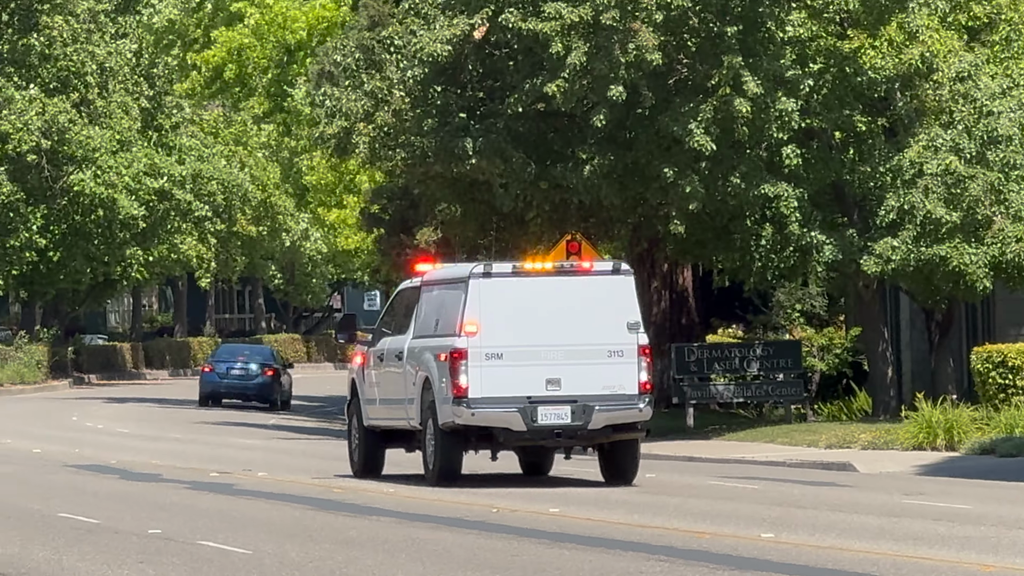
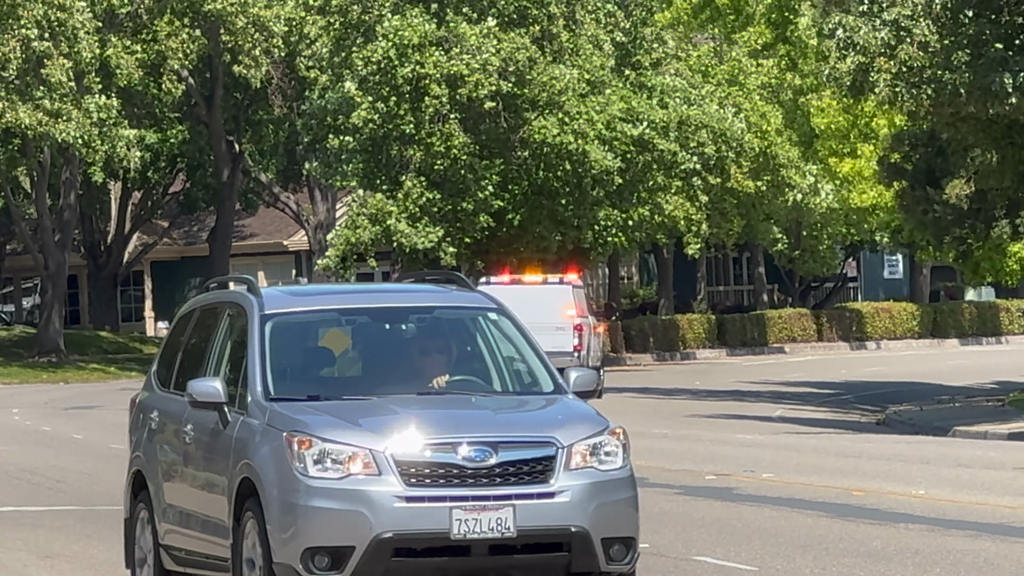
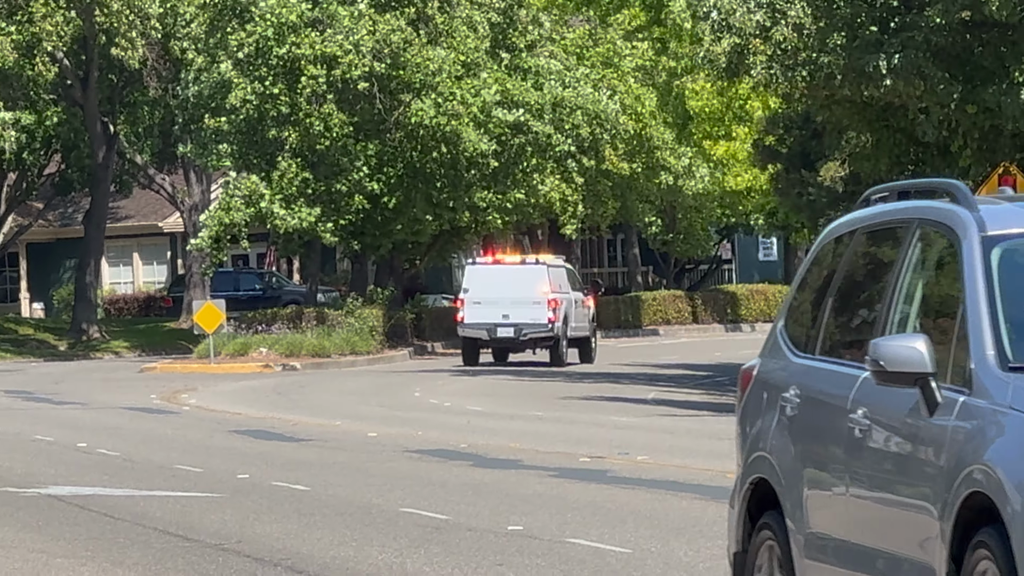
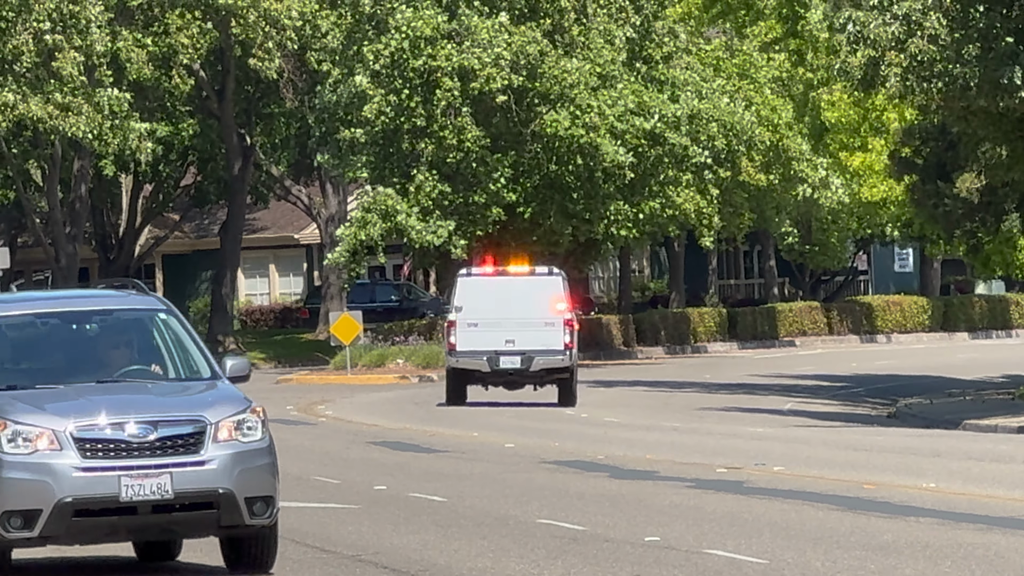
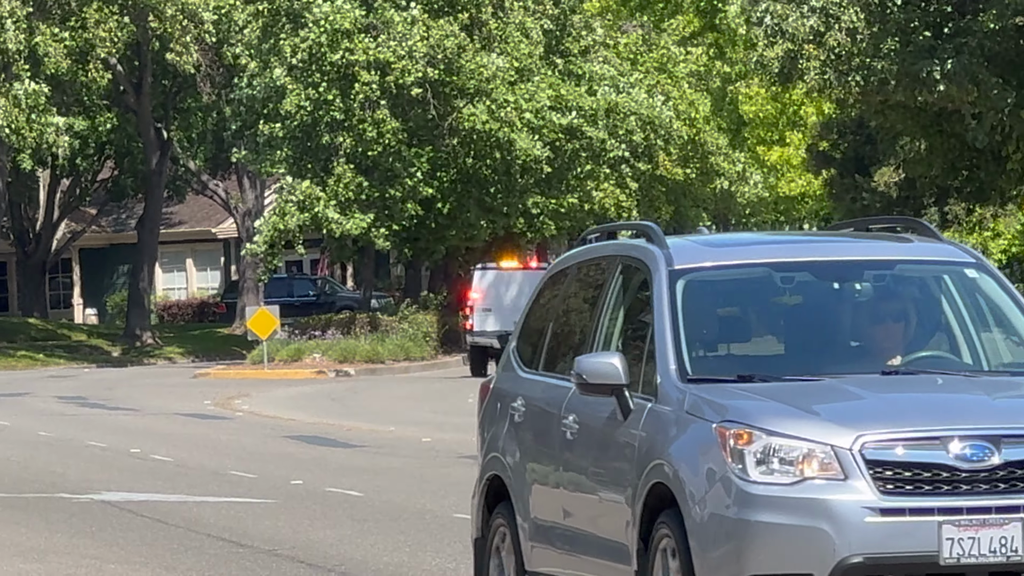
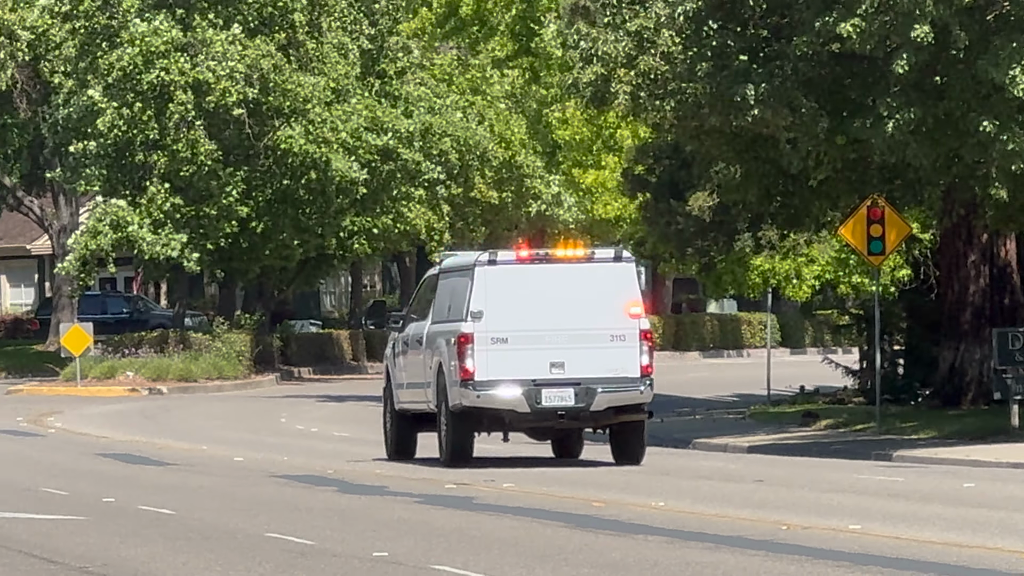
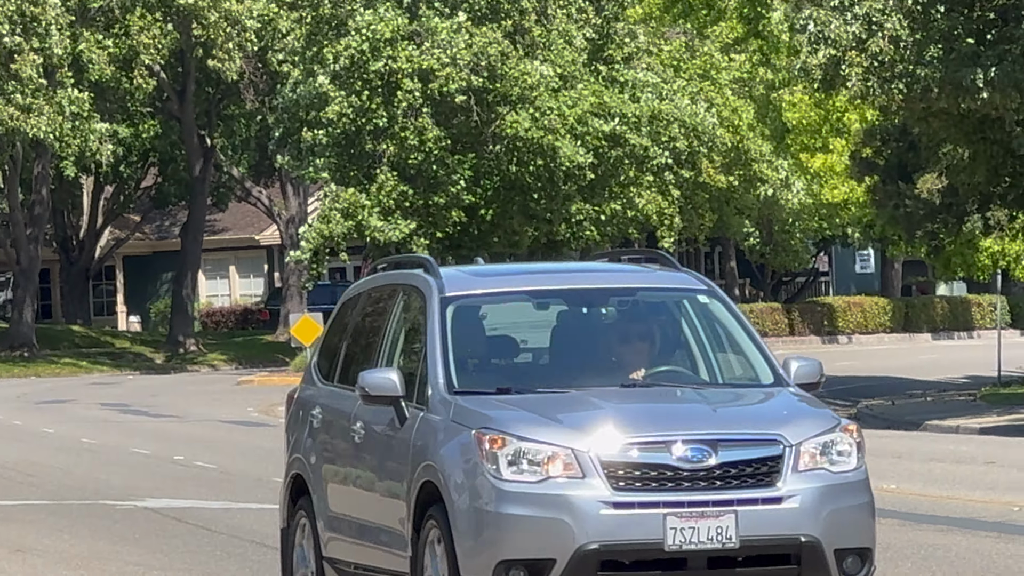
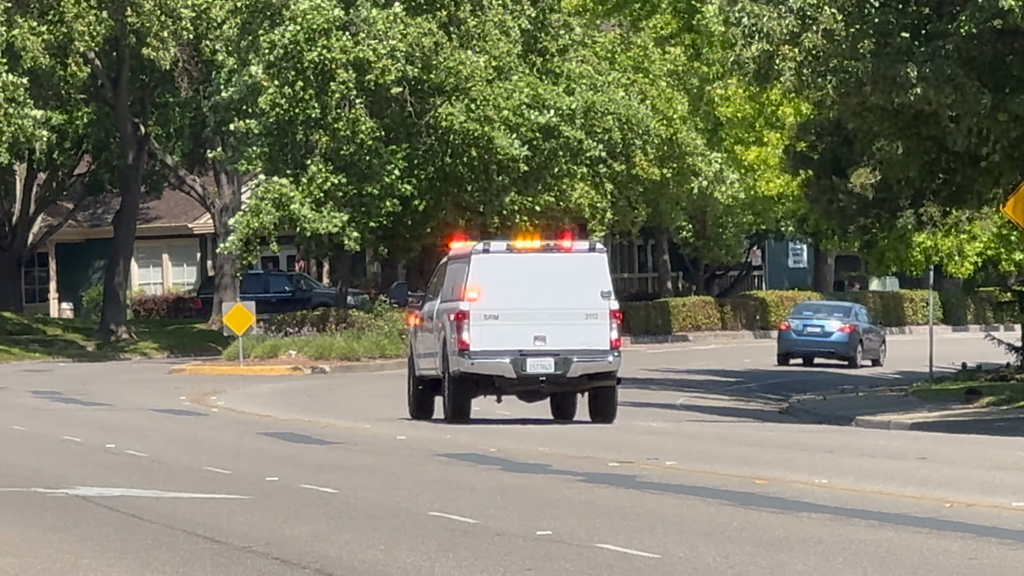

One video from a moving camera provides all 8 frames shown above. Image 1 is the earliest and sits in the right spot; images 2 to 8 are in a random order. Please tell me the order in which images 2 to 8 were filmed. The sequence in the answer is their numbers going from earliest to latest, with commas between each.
6, 8, 4, 2, 7, 5, 3
